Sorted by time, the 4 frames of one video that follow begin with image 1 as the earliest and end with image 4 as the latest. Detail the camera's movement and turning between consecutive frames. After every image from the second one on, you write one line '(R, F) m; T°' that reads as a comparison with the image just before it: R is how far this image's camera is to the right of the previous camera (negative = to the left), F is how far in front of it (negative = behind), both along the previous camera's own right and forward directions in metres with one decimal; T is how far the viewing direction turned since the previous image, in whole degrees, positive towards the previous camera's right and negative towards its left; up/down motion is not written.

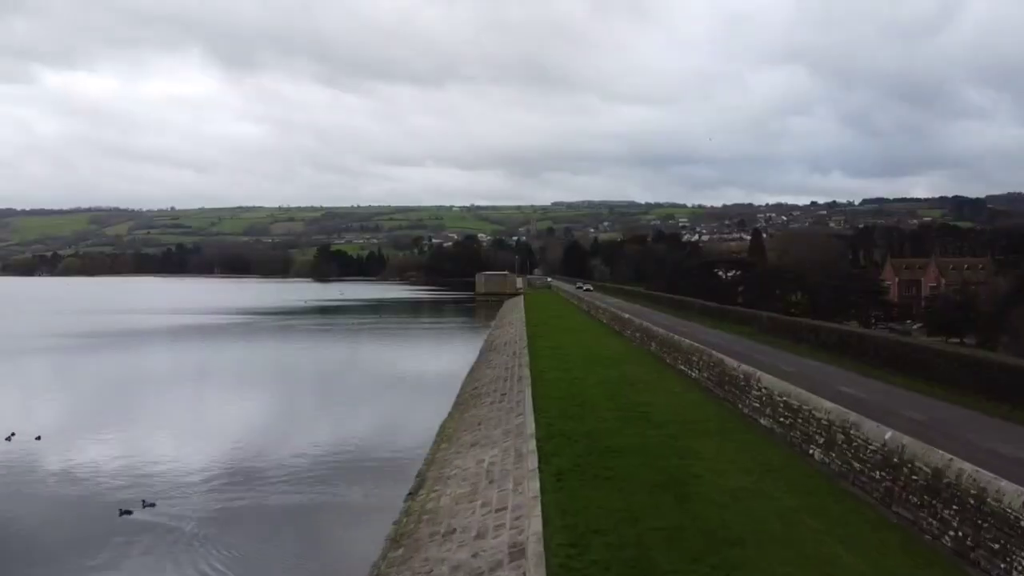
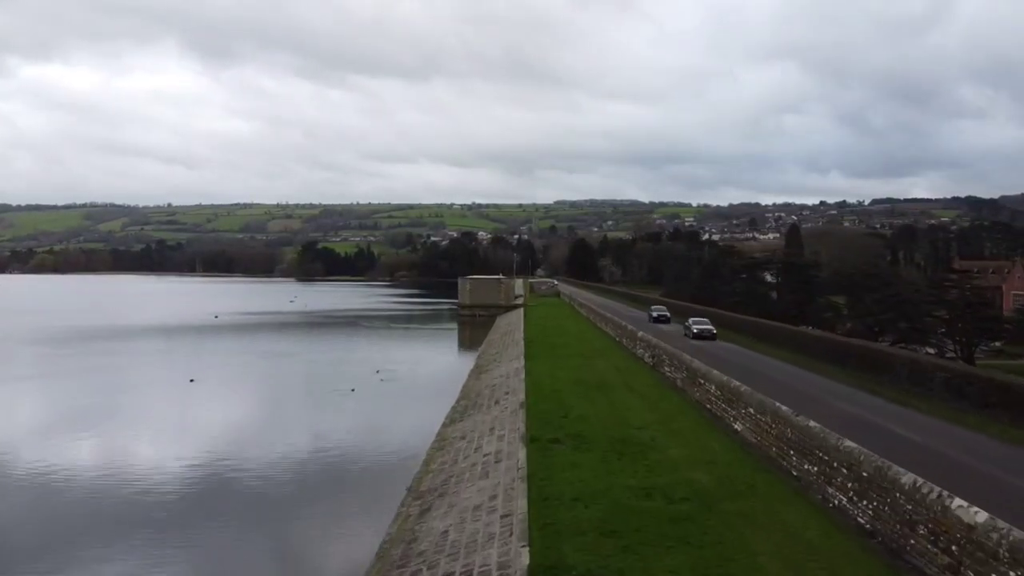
(0.0, +3.4) m; 0°
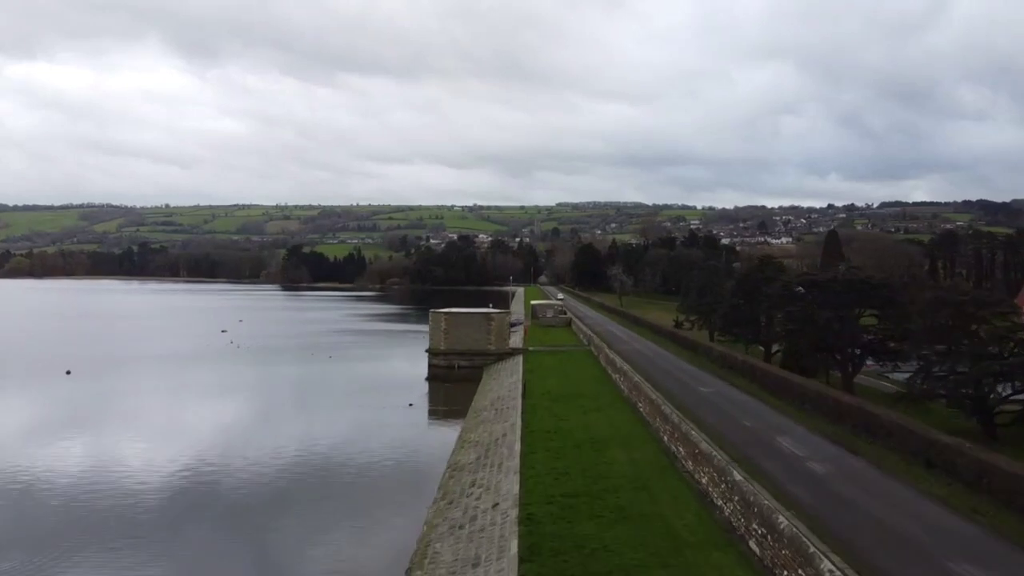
(+0.1, +2.8) m; 0°
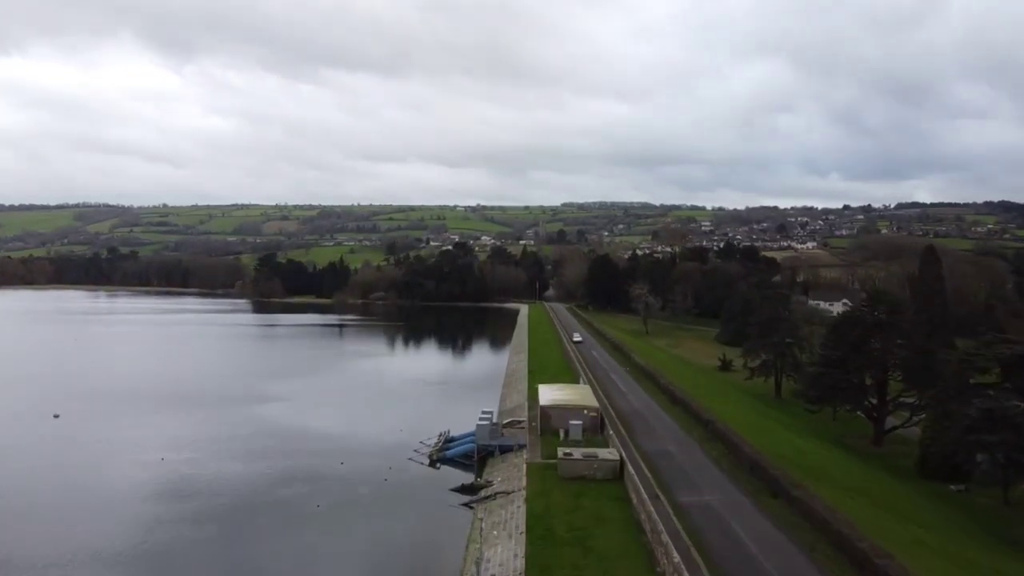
(+0.1, +4.6) m; 0°
